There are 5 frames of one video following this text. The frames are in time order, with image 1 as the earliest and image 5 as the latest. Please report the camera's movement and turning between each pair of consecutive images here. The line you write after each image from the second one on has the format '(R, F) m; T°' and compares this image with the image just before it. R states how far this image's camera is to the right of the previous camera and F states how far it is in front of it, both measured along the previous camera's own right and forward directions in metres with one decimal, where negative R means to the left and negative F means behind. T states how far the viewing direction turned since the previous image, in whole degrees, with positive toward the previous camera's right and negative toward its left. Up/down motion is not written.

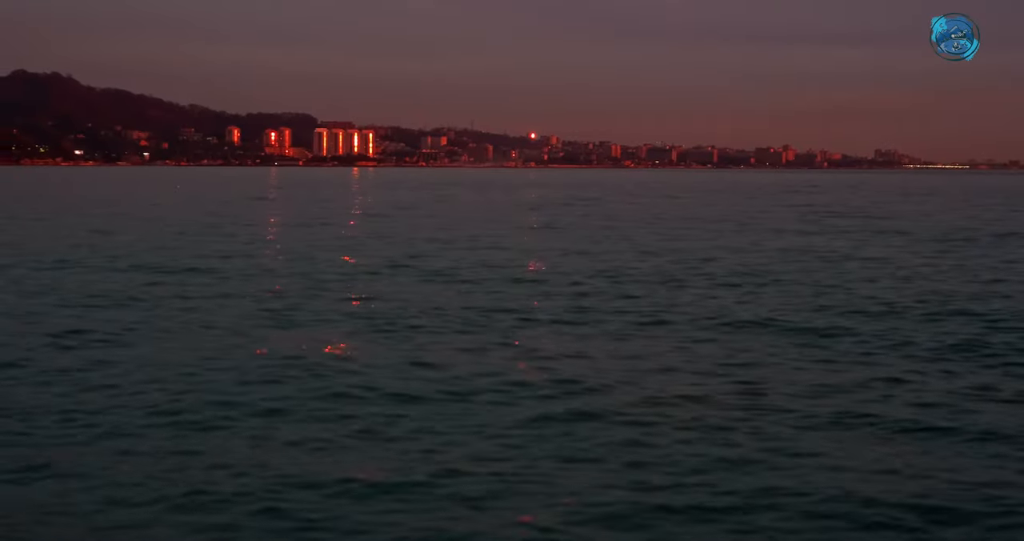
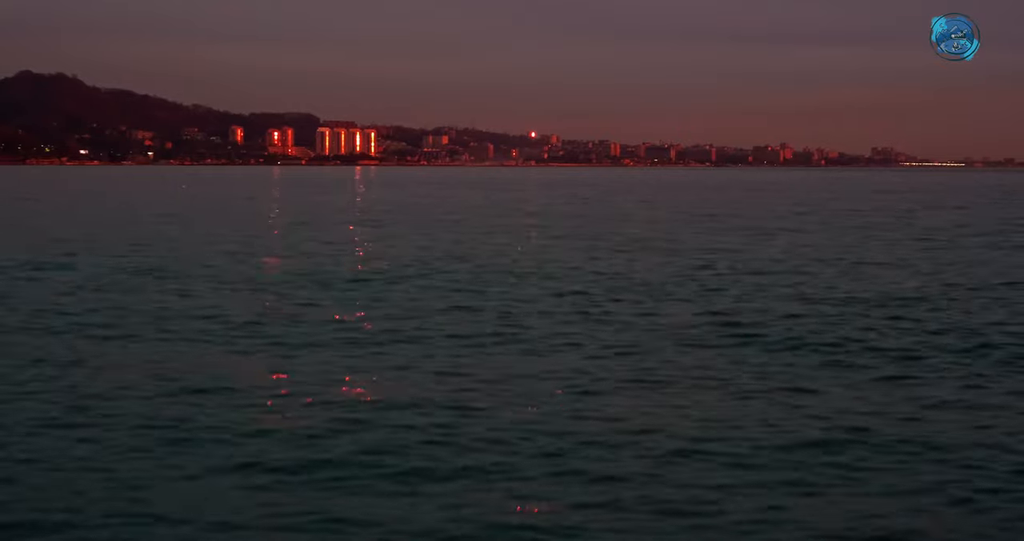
(-0.3, -1.1) m; 0°
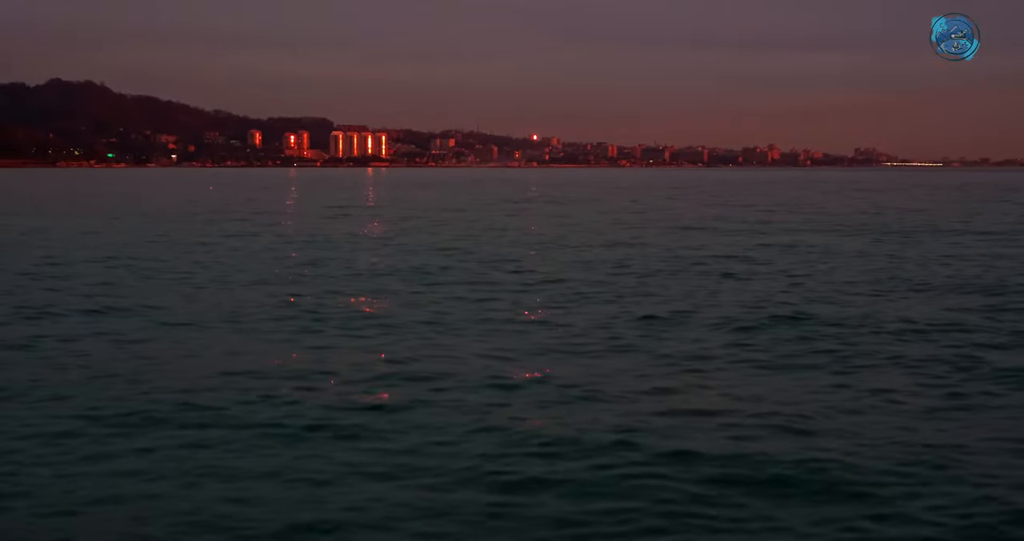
(-0.2, -6.5) m; 0°
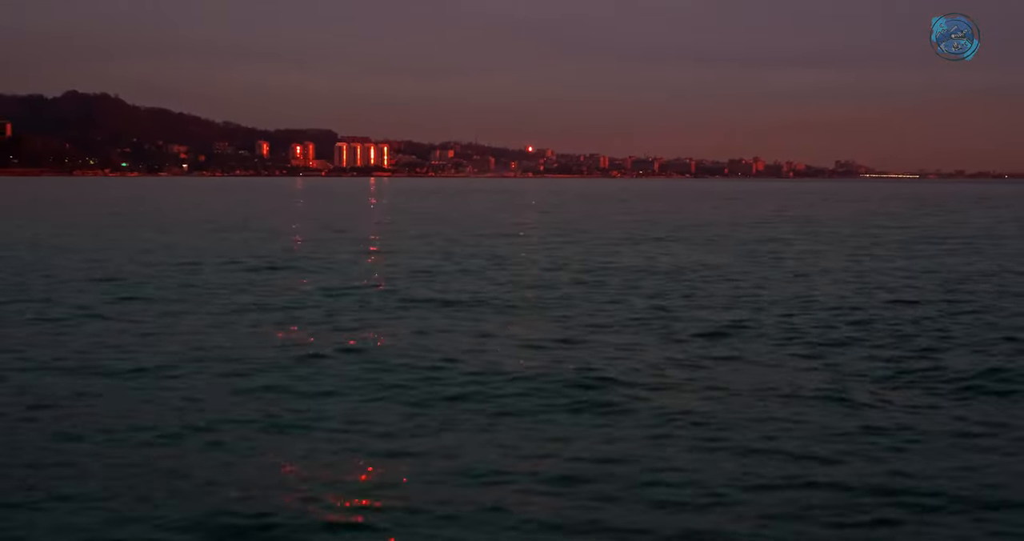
(+0.4, -5.1) m; 0°
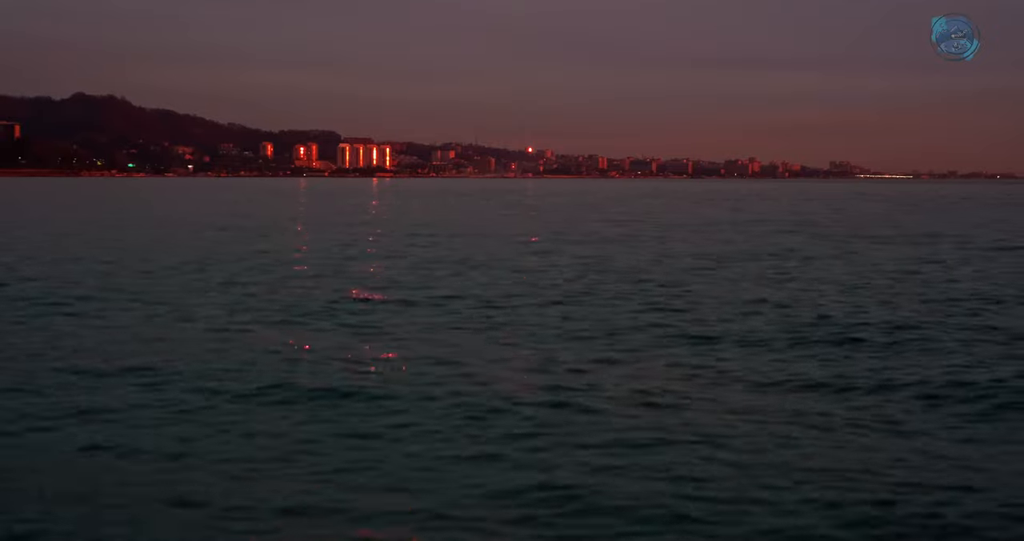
(0.0, -1.8) m; 0°
